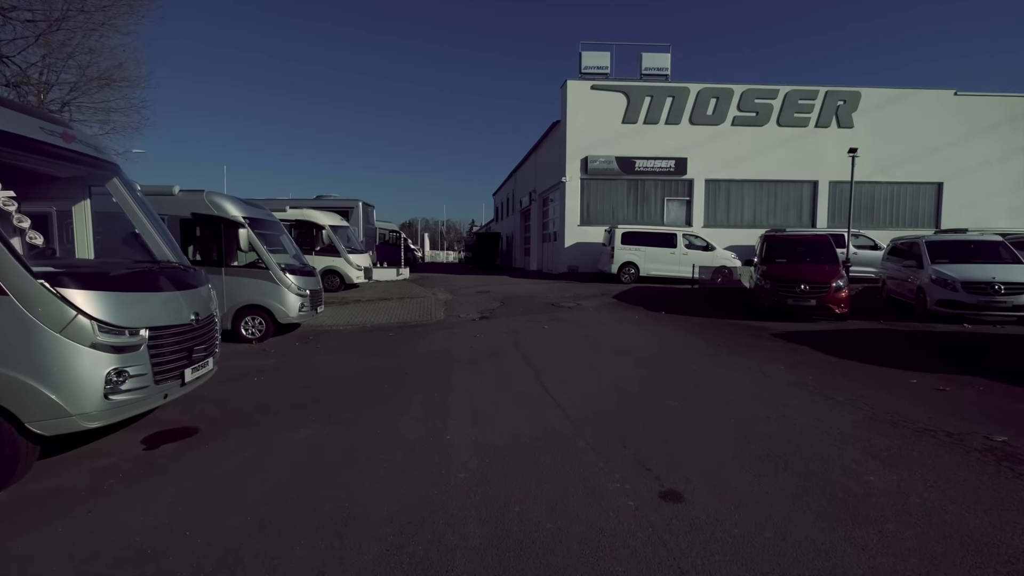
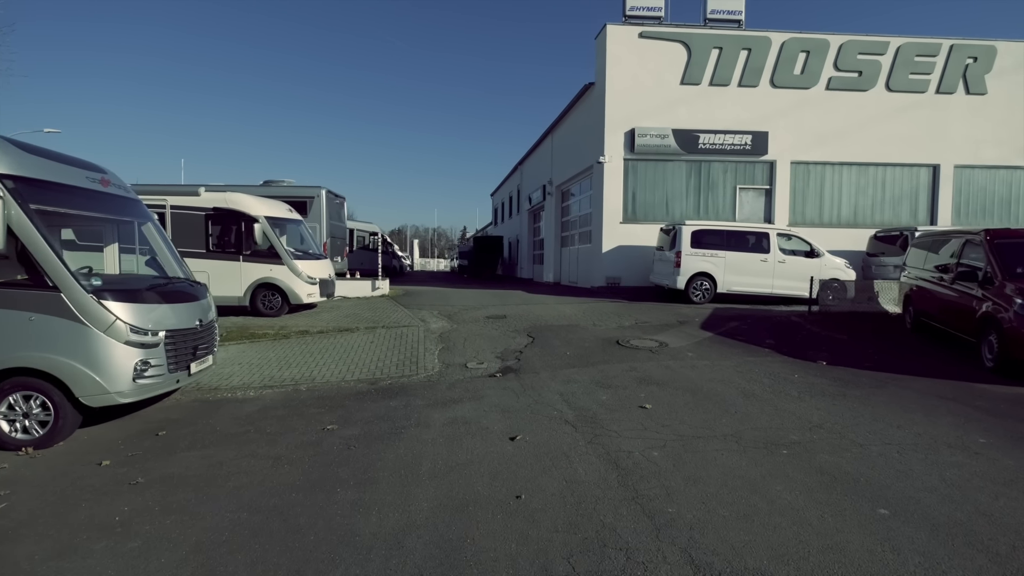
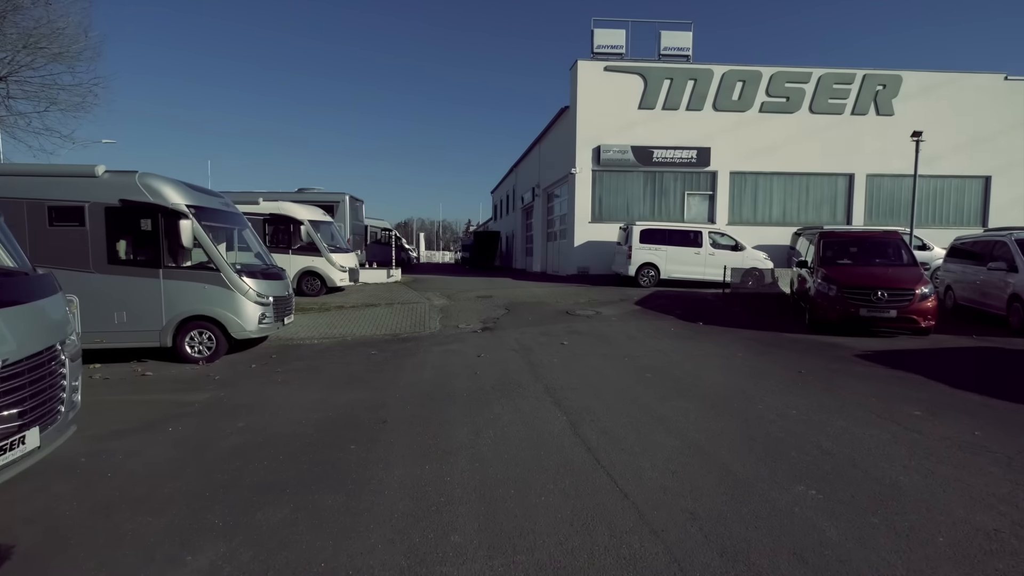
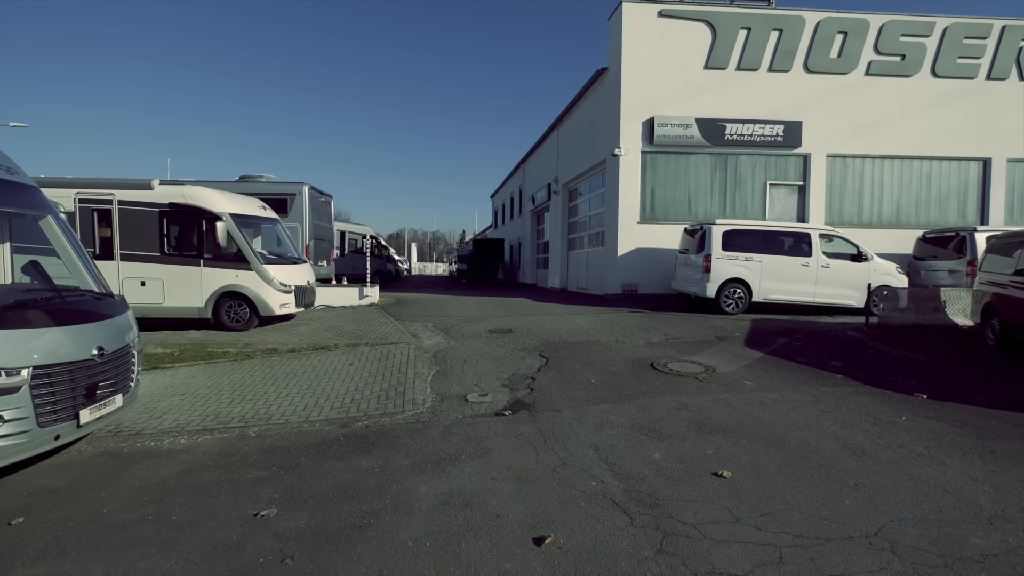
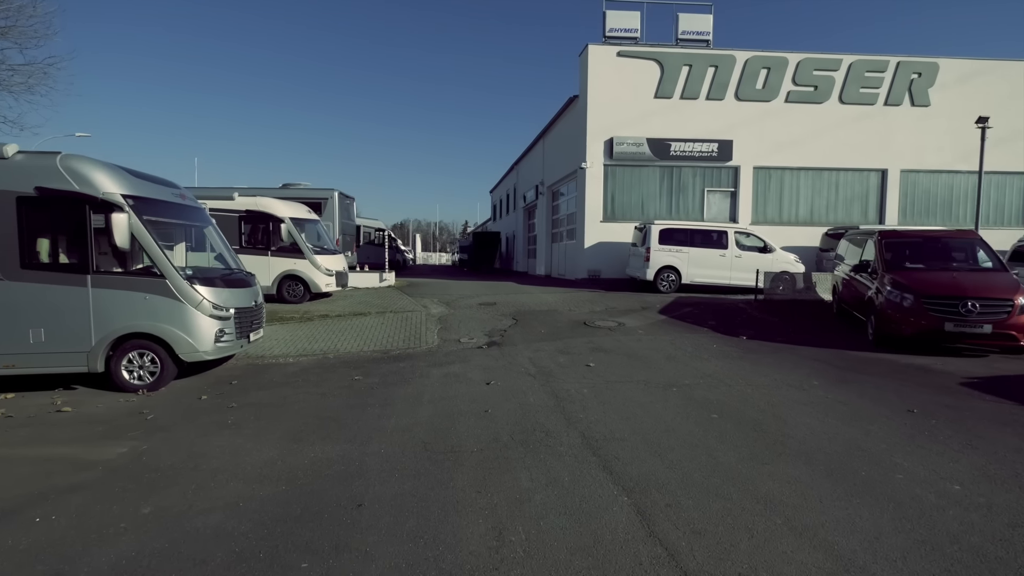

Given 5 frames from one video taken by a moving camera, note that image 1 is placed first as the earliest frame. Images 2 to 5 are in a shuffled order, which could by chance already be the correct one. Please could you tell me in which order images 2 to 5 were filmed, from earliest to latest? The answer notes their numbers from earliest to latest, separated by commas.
3, 5, 2, 4
